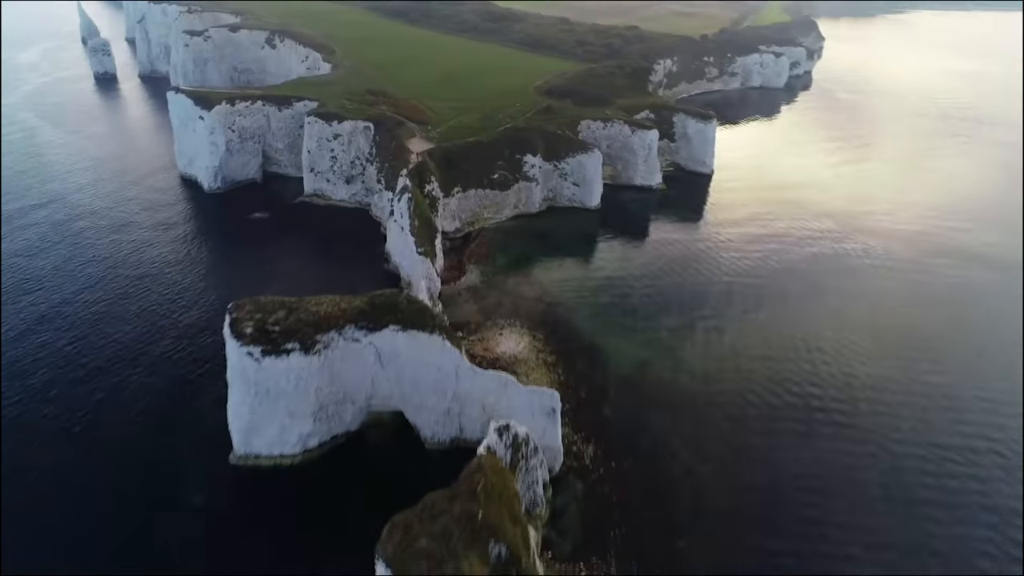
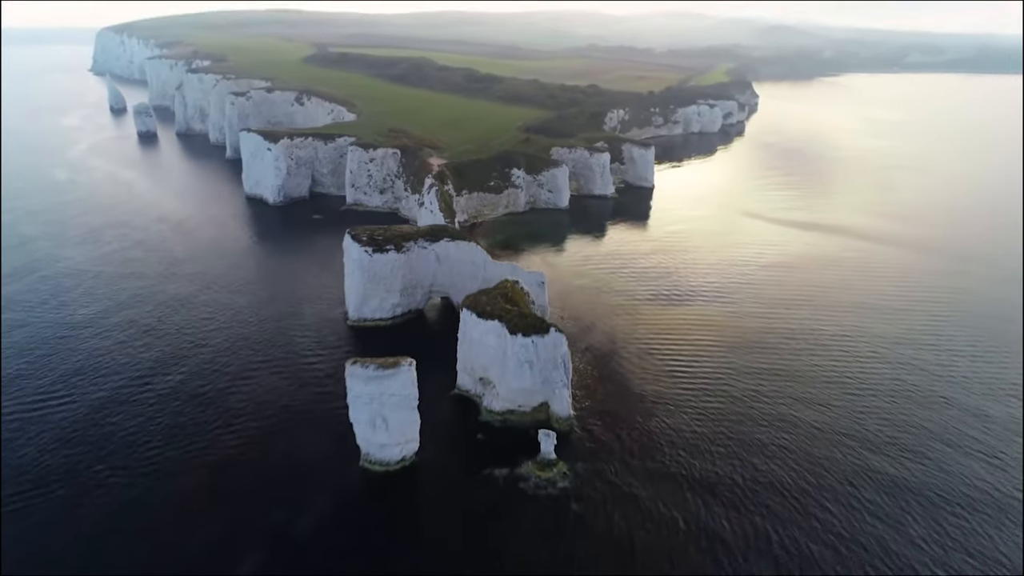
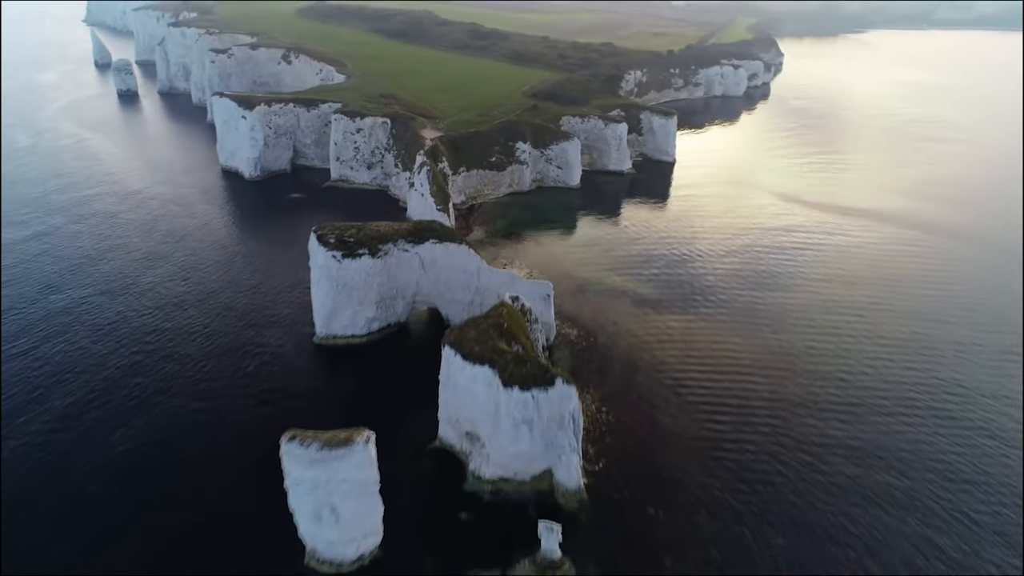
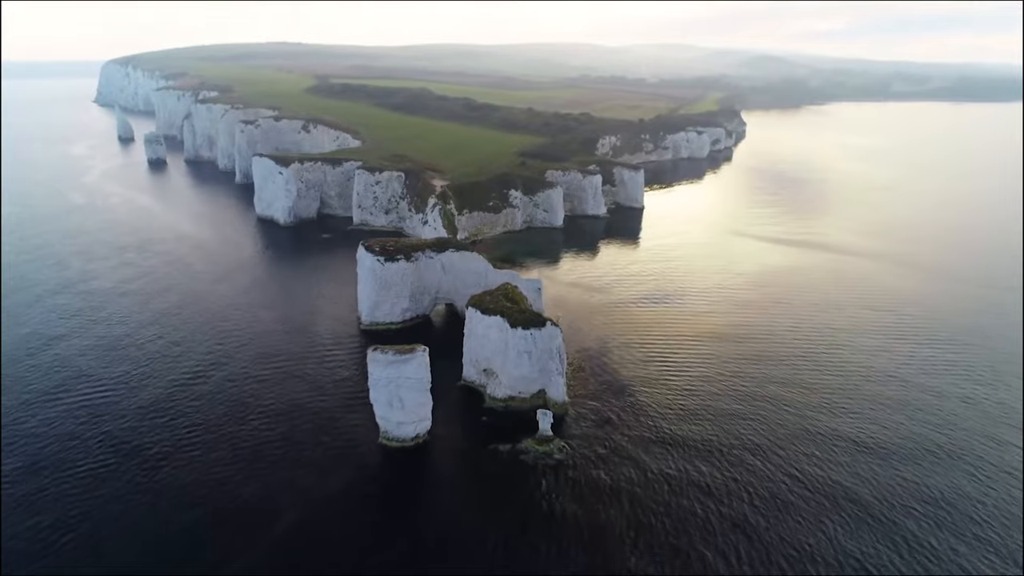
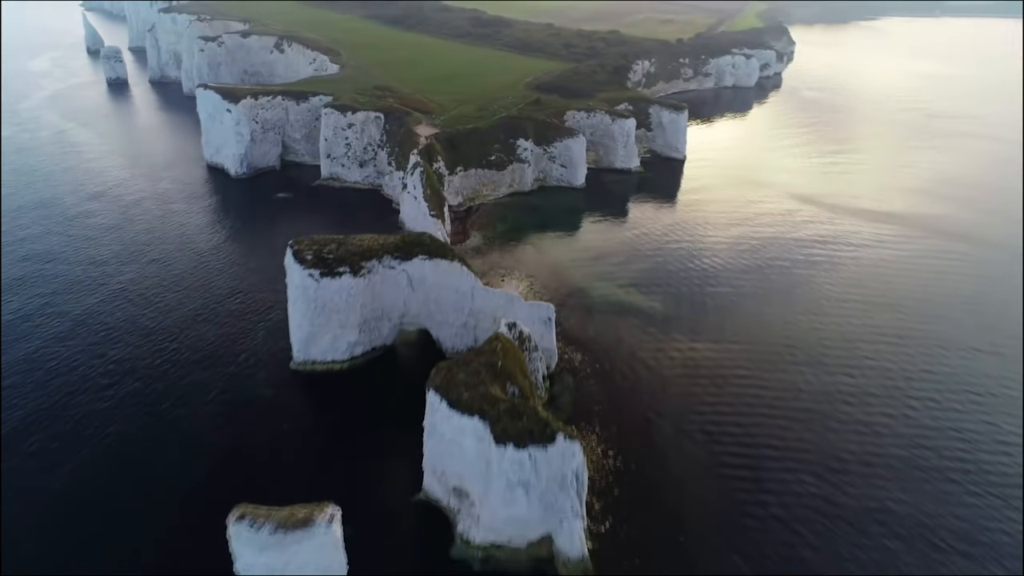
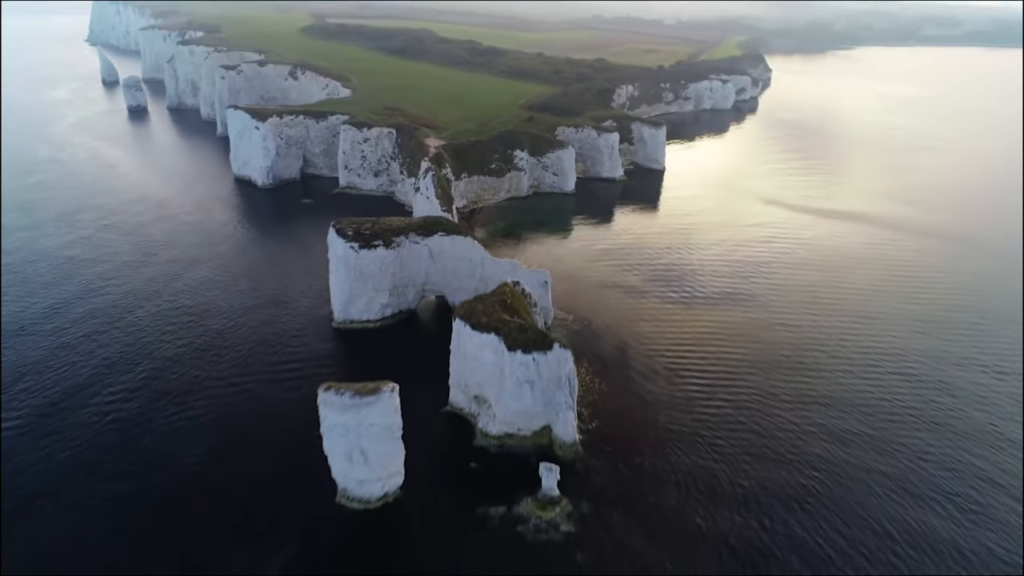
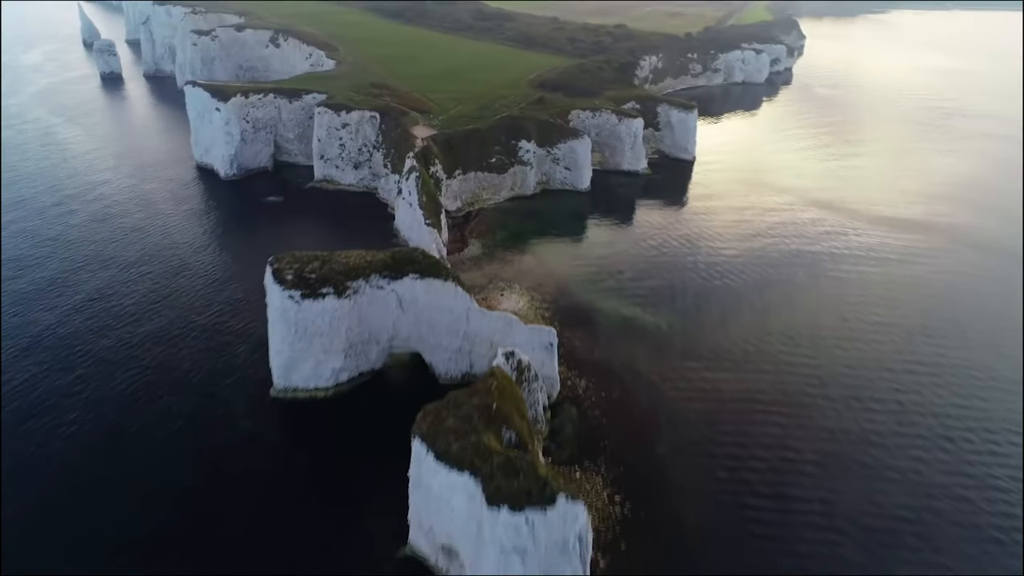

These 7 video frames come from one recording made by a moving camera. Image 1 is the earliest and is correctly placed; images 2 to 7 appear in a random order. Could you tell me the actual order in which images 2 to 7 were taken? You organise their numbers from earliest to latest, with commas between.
7, 5, 3, 6, 2, 4
